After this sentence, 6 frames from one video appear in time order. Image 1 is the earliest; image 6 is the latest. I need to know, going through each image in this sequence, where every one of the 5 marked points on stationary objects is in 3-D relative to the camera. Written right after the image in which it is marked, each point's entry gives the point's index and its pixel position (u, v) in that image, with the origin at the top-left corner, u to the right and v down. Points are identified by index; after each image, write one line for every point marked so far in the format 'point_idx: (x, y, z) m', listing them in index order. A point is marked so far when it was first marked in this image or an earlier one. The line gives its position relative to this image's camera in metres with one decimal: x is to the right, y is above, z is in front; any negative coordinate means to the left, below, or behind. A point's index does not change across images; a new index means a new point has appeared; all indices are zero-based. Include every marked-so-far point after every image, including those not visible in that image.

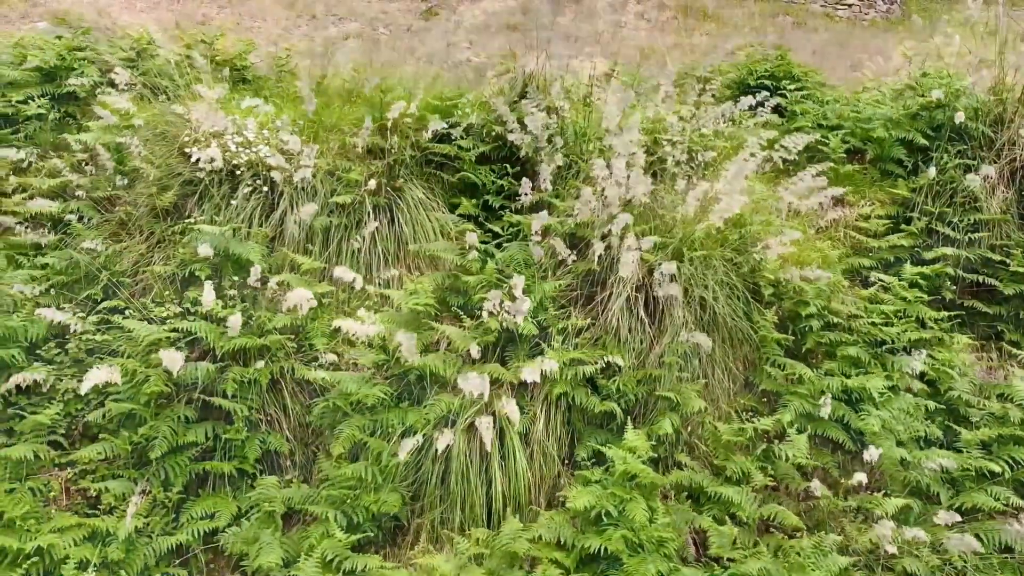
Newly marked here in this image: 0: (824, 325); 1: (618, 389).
0: (+2.9, -0.3, +7.2) m
1: (+1.1, -0.9, +7.1) m
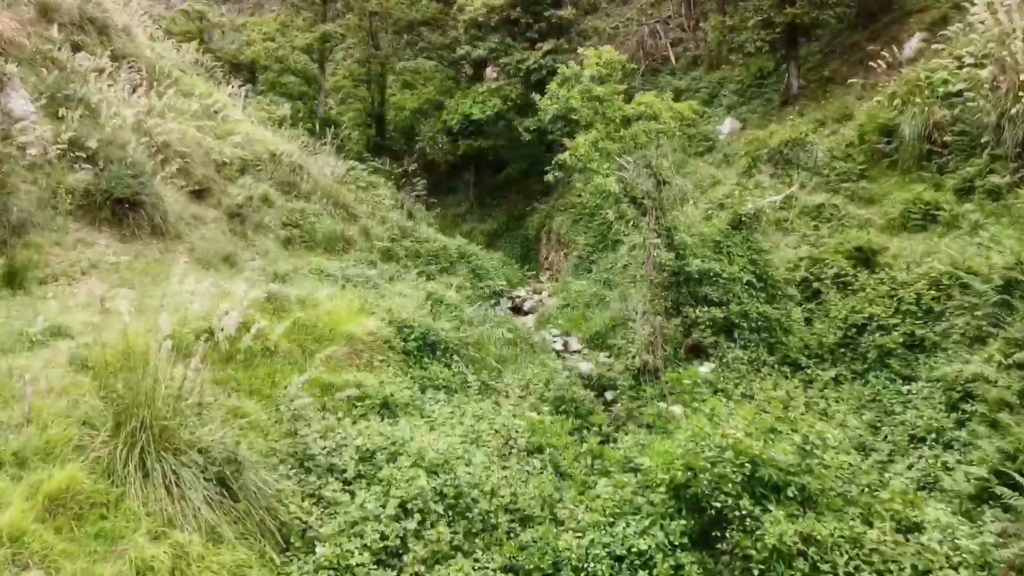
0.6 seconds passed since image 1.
0: (+2.9, -0.3, +7.0) m
1: (+1.1, -0.9, +6.8) m
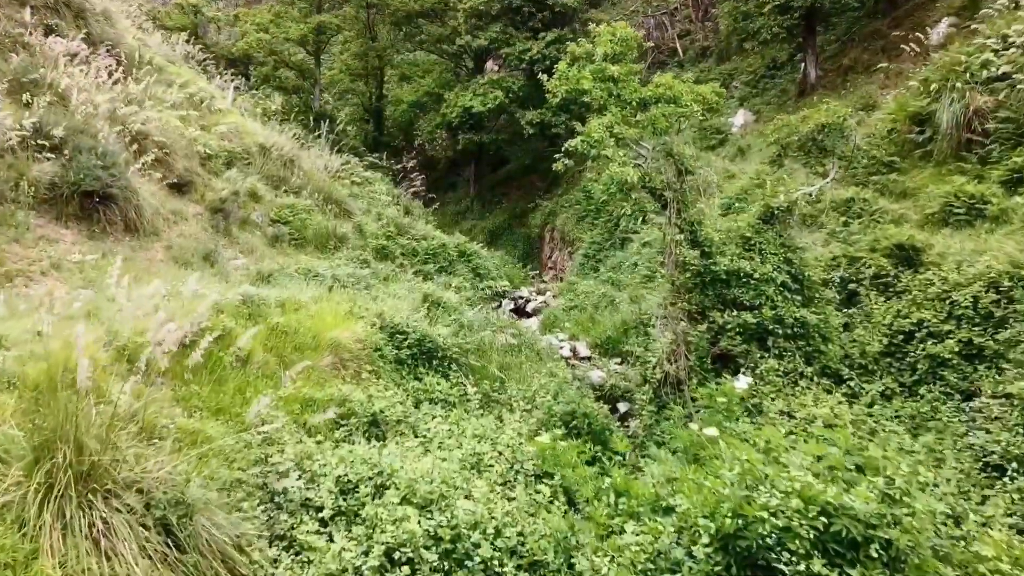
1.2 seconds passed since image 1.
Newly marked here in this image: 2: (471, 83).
0: (+3.0, -0.3, +6.2) m
1: (+1.2, -0.9, +6.1) m
2: (-1.0, +4.8, +19.0) m
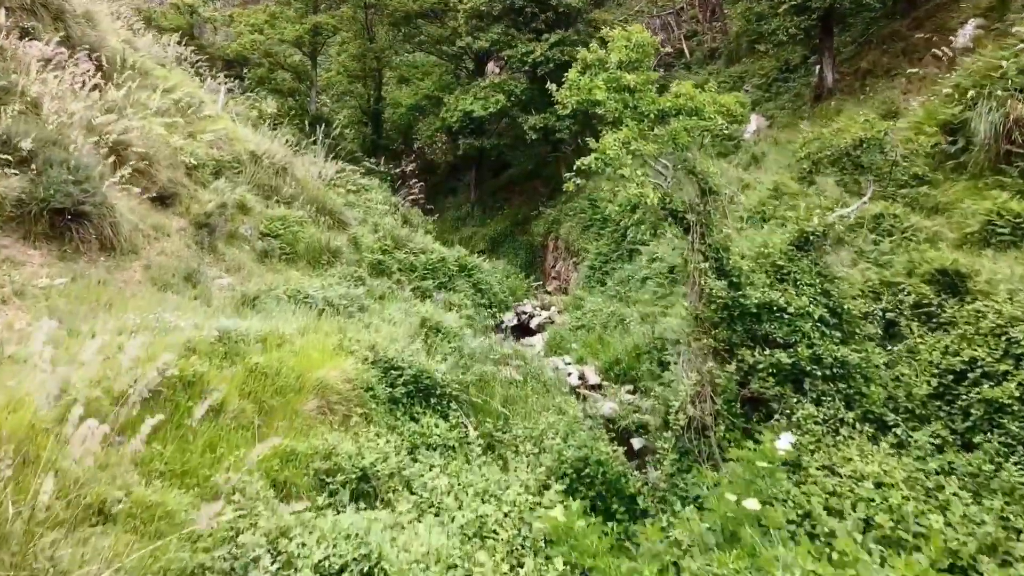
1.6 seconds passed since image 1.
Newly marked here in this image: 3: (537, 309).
0: (+3.0, -0.6, +5.6) m
1: (+1.2, -1.1, +5.4) m
2: (-0.9, +4.6, +18.3) m
3: (+0.4, -0.3, +13.4) m
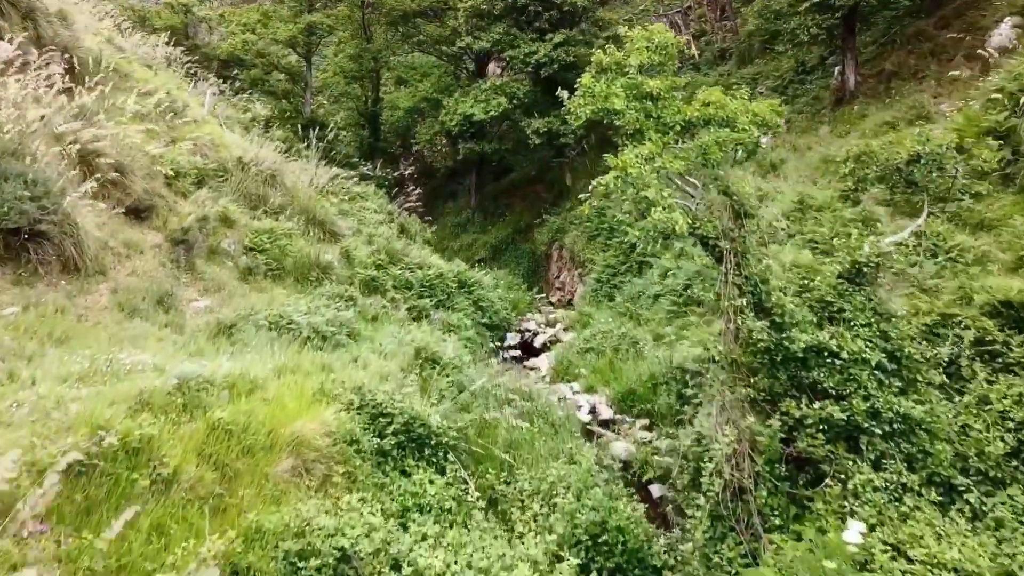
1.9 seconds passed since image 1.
0: (+3.1, -0.8, +4.8) m
1: (+1.3, -1.4, +4.7) m
2: (-0.9, +4.3, +17.6) m
3: (+0.5, -0.6, +12.6) m
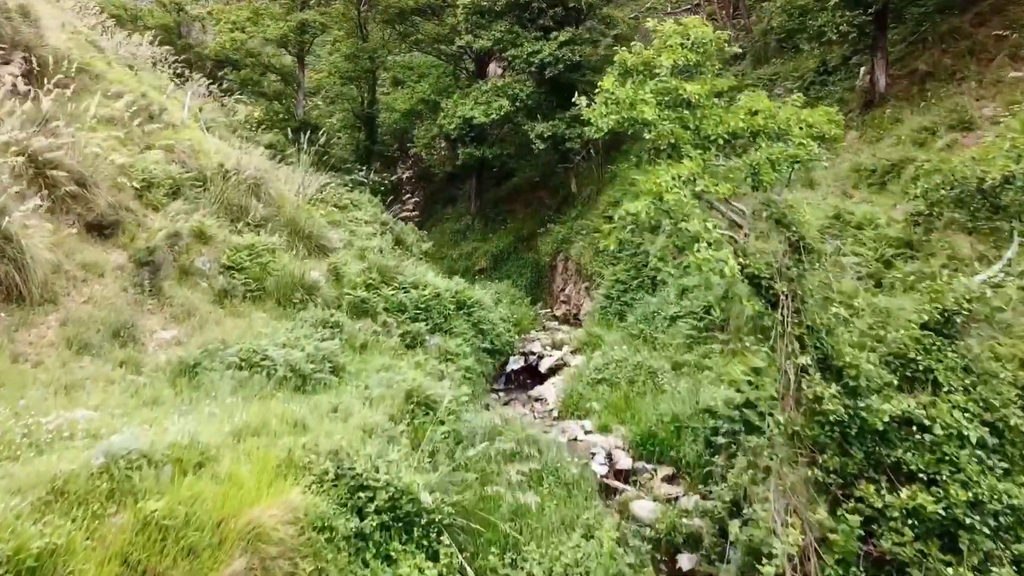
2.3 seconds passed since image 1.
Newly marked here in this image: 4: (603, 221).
0: (+3.1, -1.1, +3.9) m
1: (+1.3, -1.6, +3.7) m
2: (-0.8, +4.1, +16.6) m
3: (+0.5, -0.8, +11.6) m
4: (+1.6, +1.2, +14.3) m
